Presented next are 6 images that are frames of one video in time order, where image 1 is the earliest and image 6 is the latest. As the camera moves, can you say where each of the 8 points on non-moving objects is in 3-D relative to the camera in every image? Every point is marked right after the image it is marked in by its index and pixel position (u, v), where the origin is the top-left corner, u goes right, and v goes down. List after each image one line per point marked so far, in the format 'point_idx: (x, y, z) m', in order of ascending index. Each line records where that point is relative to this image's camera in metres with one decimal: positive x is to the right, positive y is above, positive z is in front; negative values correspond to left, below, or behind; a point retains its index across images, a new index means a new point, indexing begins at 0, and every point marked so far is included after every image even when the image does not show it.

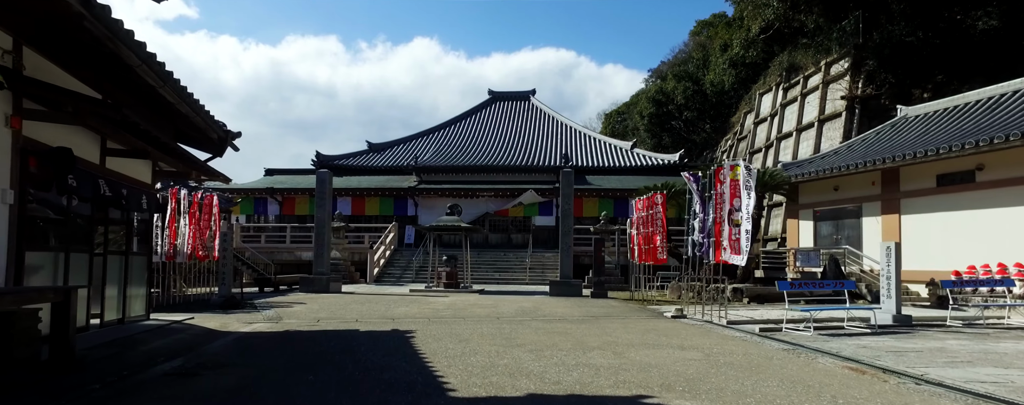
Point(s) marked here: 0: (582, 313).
0: (+1.3, -2.0, +11.8) m
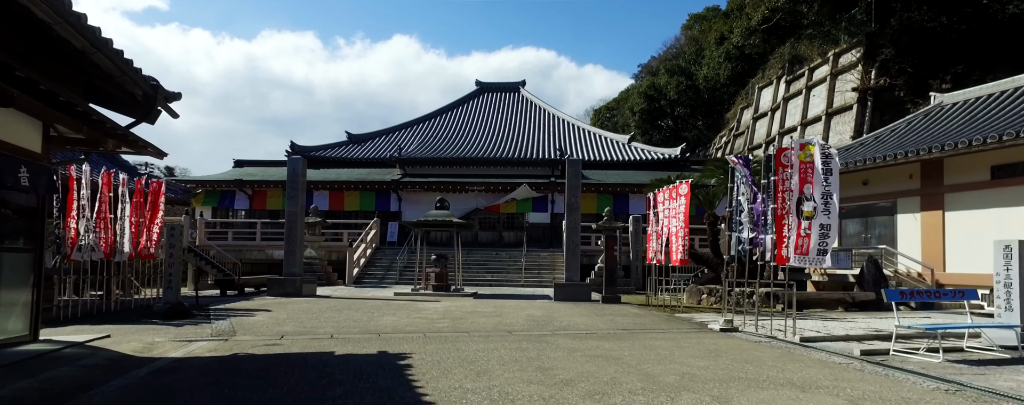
0: (+1.4, -1.8, +9.8) m
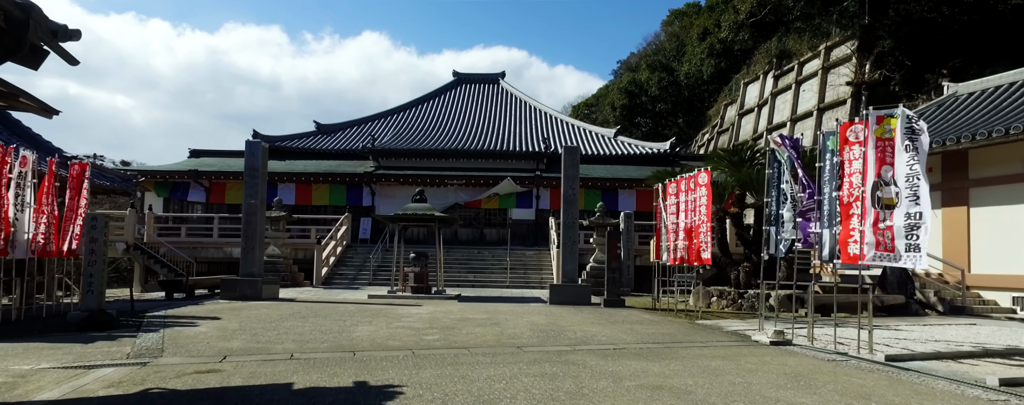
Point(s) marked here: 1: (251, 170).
0: (+1.5, -1.6, +8.1) m
1: (-5.6, +0.7, +14.3) m
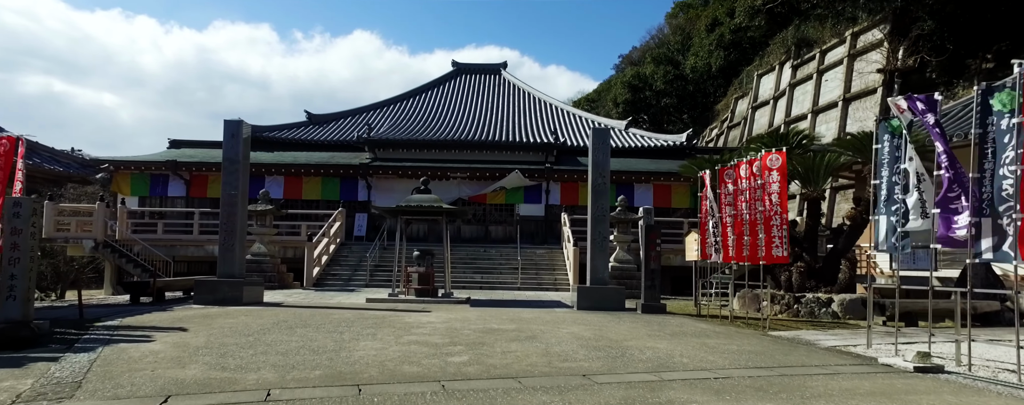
0: (+1.9, -1.4, +6.2) m
1: (-5.2, +0.9, +12.4) m
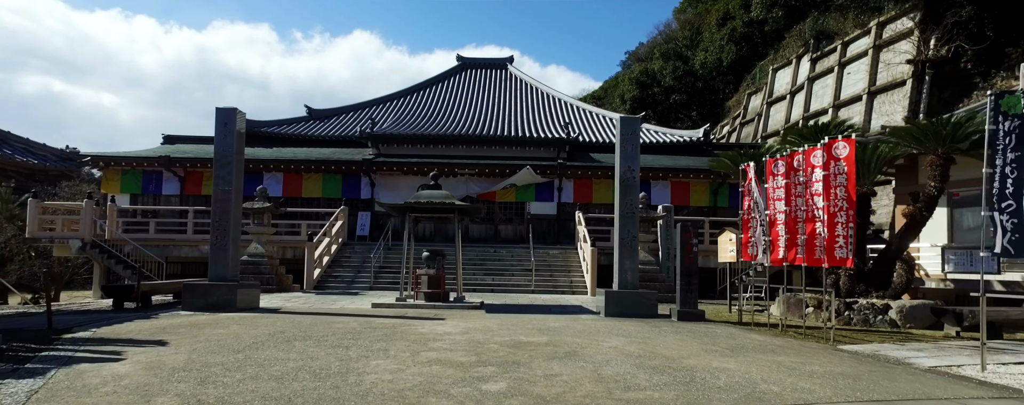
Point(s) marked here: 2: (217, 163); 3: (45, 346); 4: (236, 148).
0: (+2.3, -1.3, +5.1) m
1: (-4.9, +0.9, +11.3) m
2: (-5.0, +0.7, +11.3) m
3: (-4.3, -1.3, +6.2) m
4: (-4.7, +0.9, +11.4) m
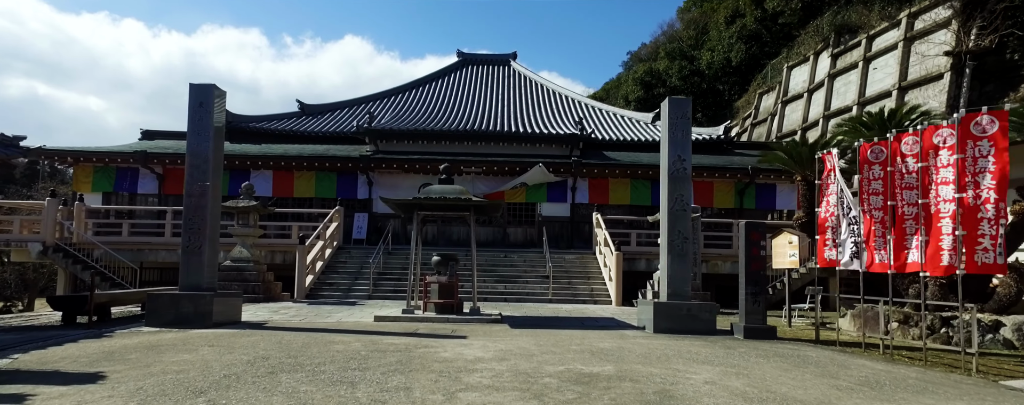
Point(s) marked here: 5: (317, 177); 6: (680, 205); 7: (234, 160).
0: (+2.8, -1.2, +3.4) m
1: (-4.4, +1.0, +9.5) m
2: (-4.5, +0.7, +9.5) m
3: (-3.8, -1.2, +4.3) m
4: (-4.3, +1.0, +9.6) m
5: (-5.6, +0.8, +19.0) m
6: (+2.4, 0.0, +9.7) m
7: (-7.7, +1.2, +18.5) m
